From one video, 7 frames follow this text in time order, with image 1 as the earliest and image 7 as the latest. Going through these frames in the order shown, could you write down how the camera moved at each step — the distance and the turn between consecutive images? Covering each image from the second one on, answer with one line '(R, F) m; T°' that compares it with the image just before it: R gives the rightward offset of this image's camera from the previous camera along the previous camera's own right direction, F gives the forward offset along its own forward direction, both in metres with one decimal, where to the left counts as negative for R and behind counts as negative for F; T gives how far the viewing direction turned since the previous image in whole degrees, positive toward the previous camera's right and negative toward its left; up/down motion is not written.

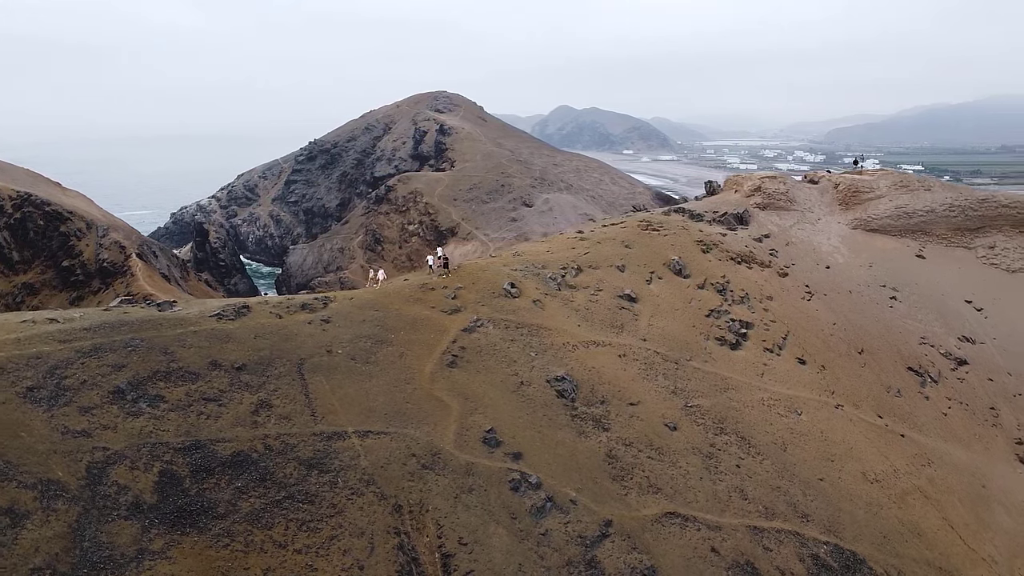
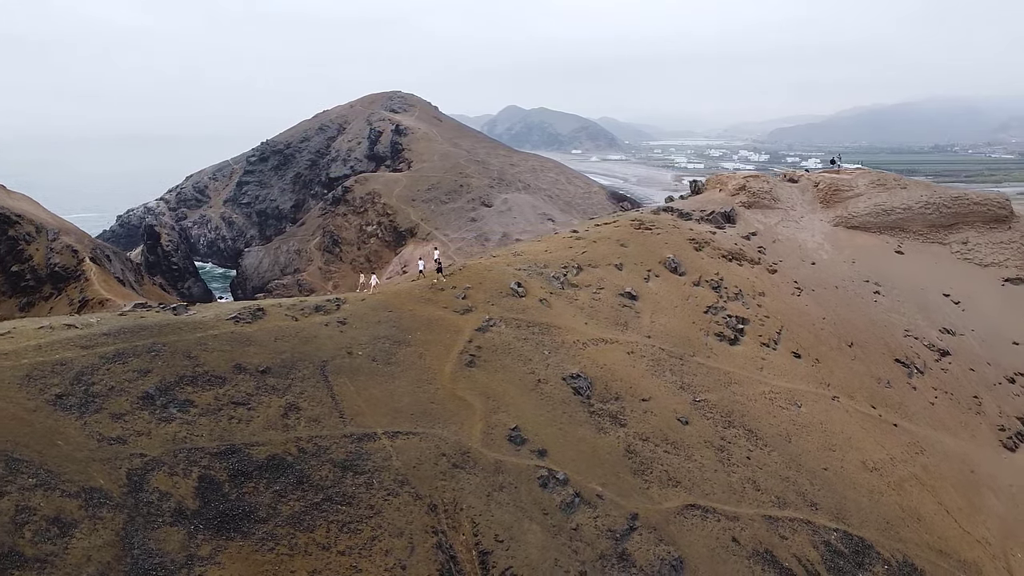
(-1.2, -0.1) m; +3°
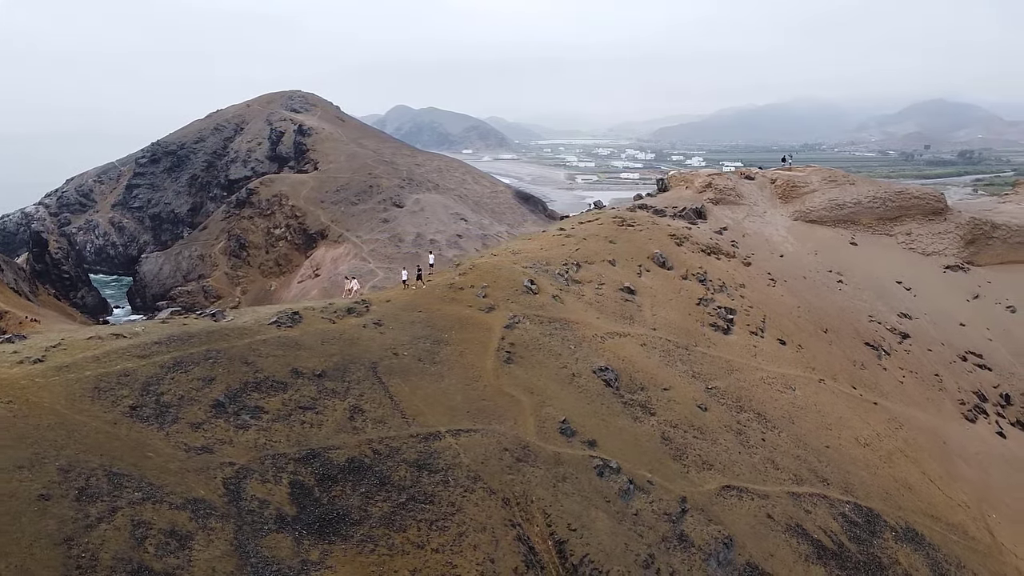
(-2.7, -0.1) m; +6°
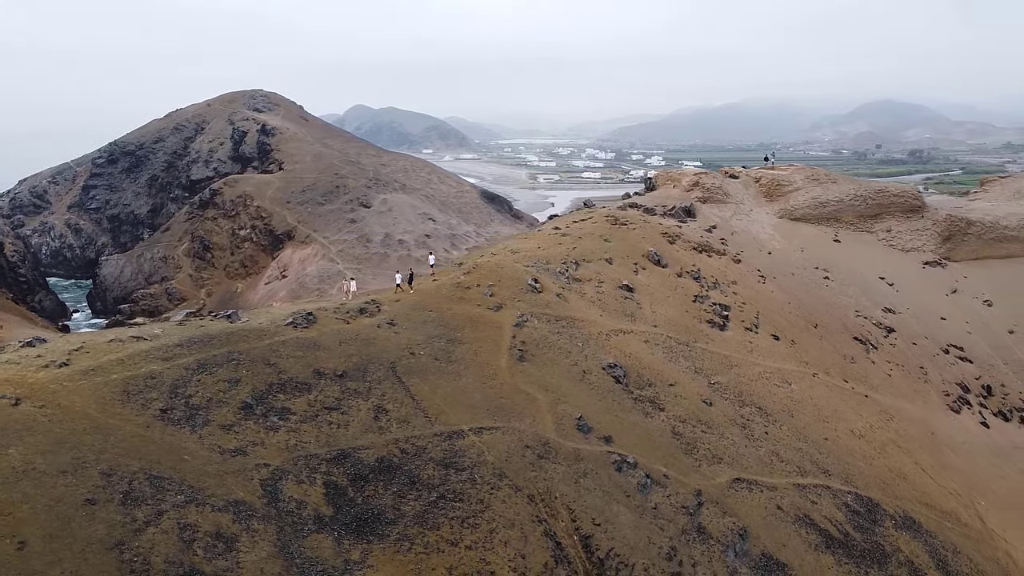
(-1.0, -0.1) m; +2°
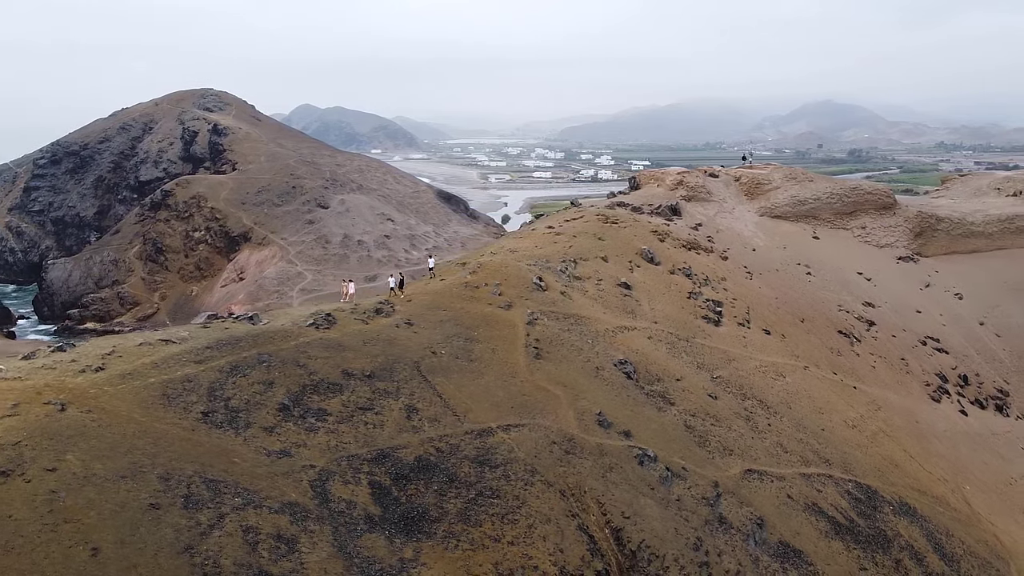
(-1.3, -0.1) m; +3°
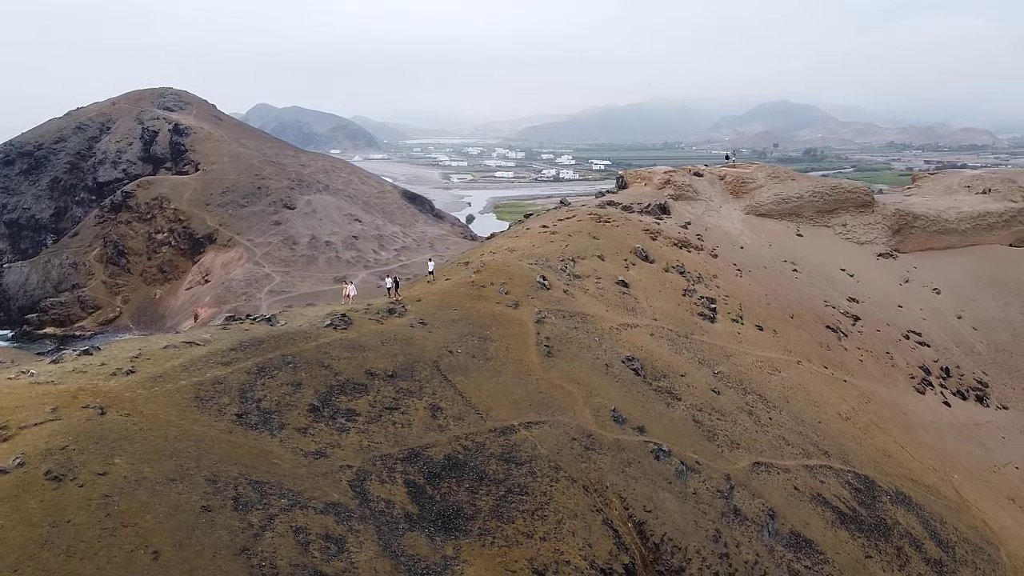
(-1.0, -0.1) m; +2°
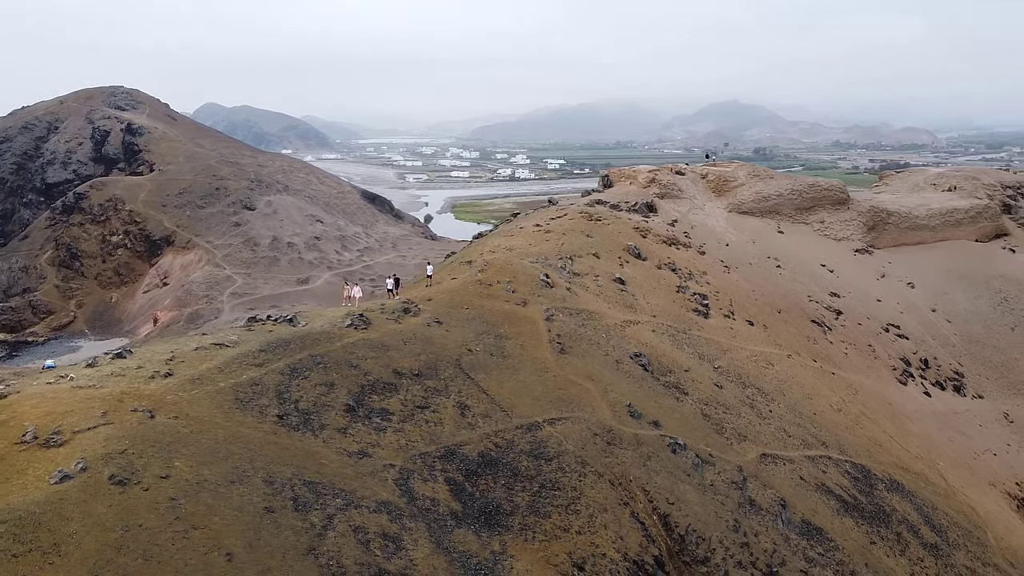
(-1.2, -0.1) m; +3°
